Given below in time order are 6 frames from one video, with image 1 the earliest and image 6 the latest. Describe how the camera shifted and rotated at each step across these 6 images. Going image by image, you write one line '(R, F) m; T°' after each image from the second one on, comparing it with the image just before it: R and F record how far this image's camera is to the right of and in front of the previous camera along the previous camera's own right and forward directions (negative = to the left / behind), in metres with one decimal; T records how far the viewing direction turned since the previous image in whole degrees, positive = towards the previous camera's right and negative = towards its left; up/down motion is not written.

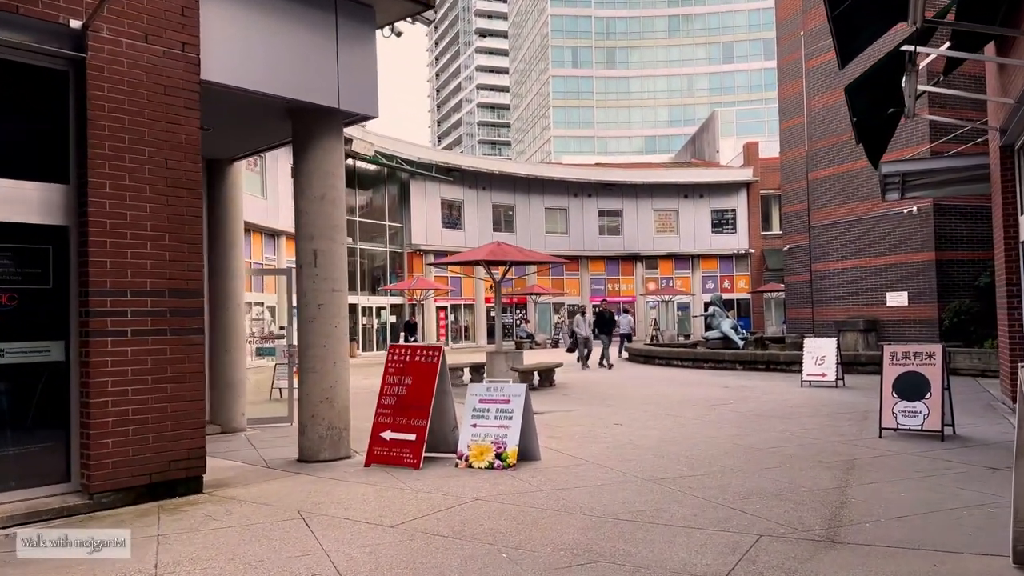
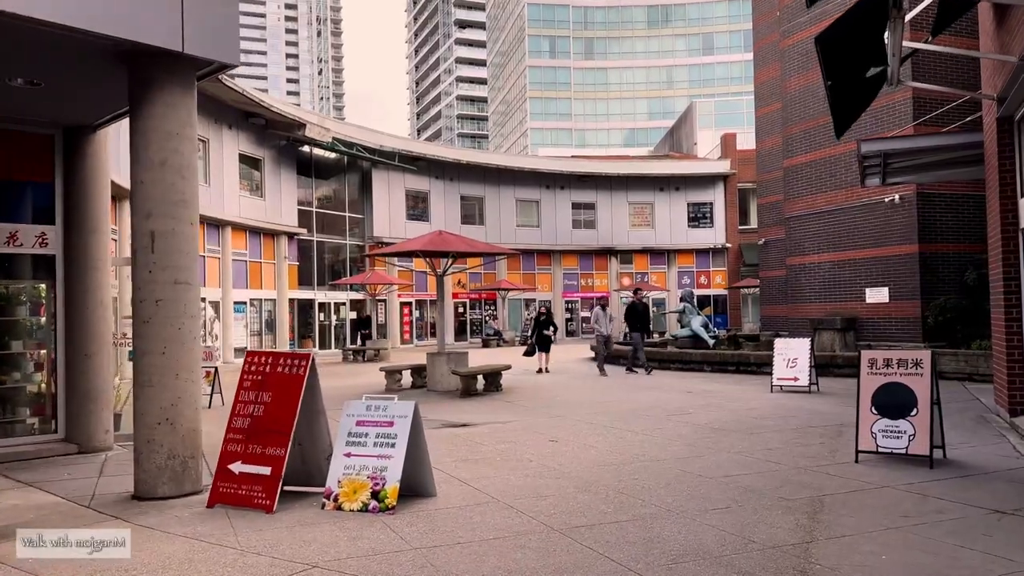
(+0.7, +1.5) m; +1°
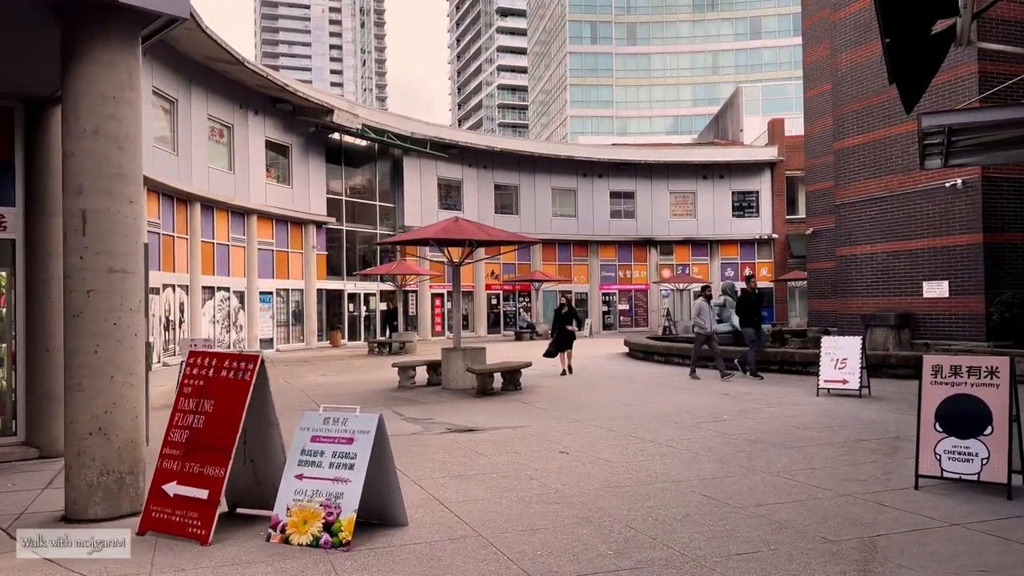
(+0.4, +1.0) m; -3°
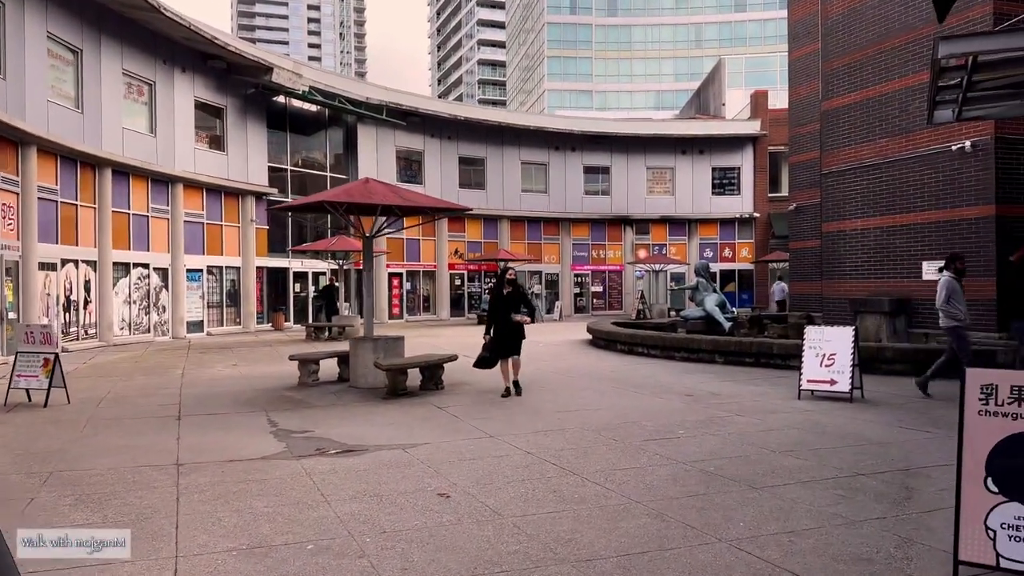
(+0.9, +2.3) m; +1°
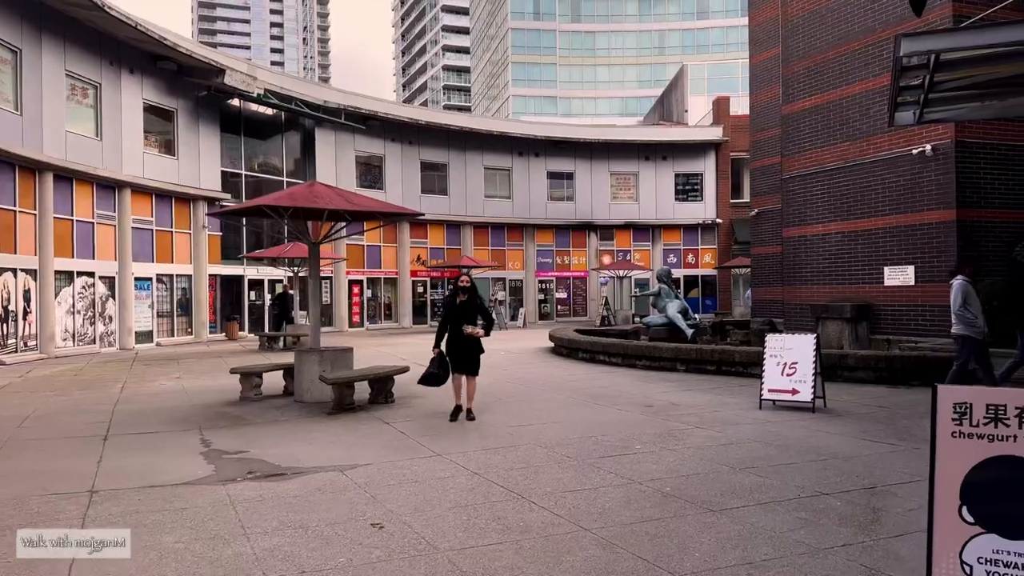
(+0.2, +0.4) m; +2°
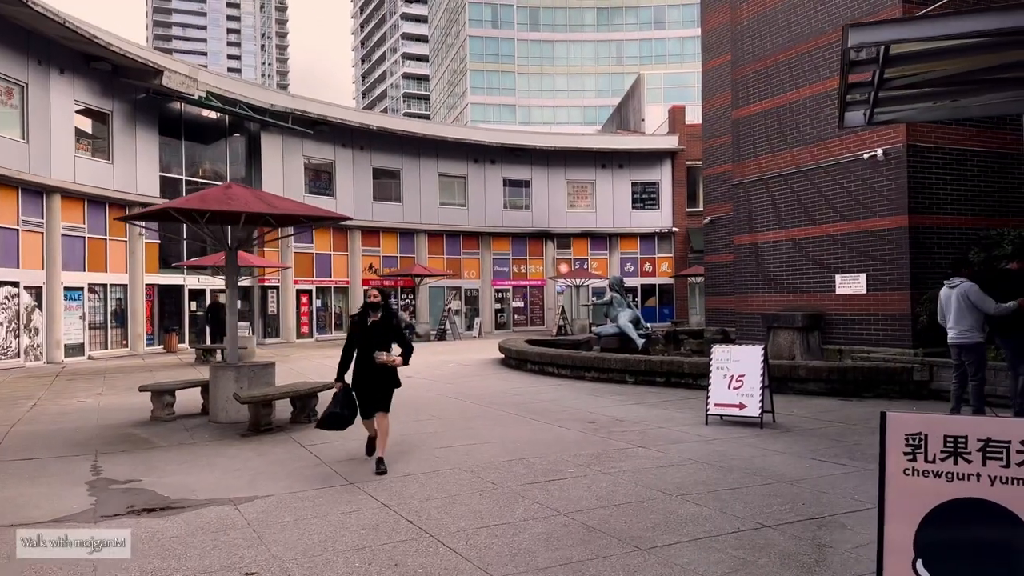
(+0.4, +0.6) m; +3°
